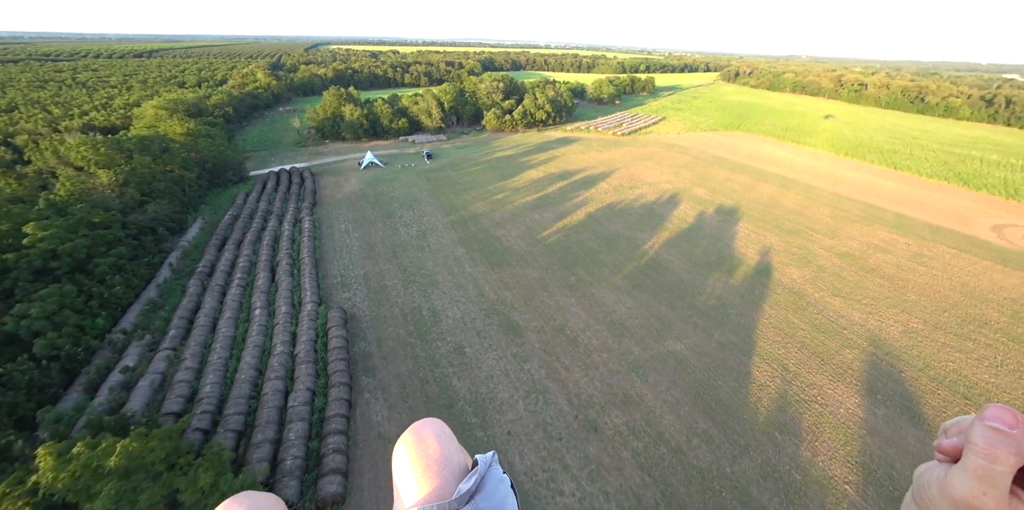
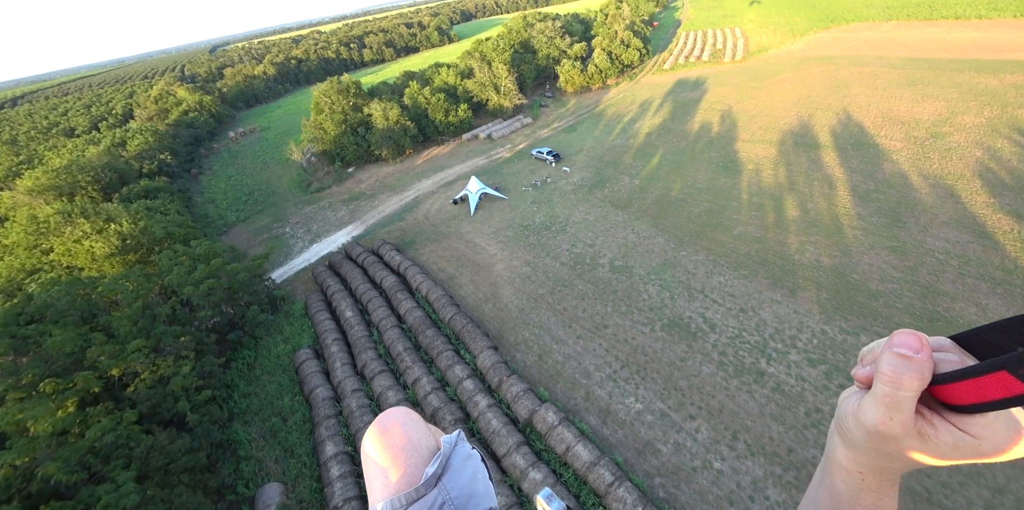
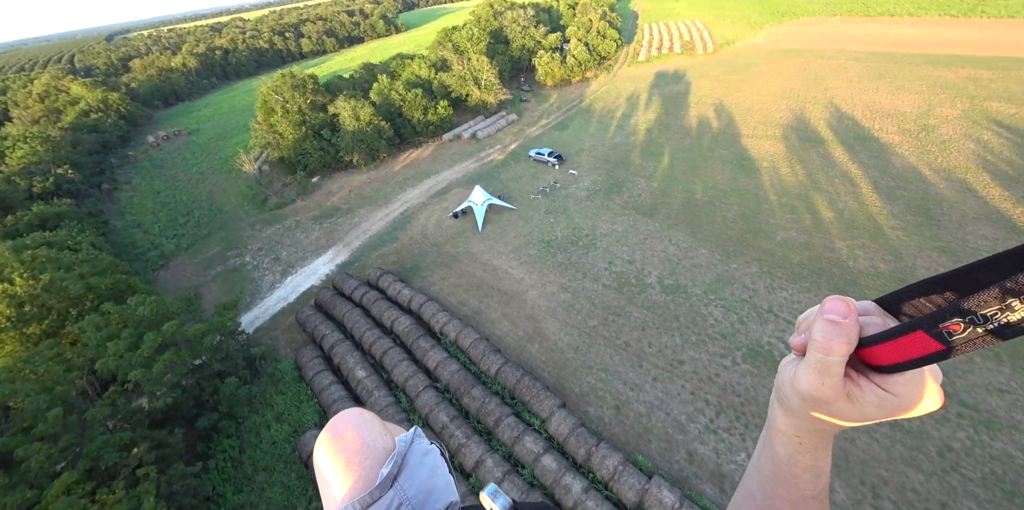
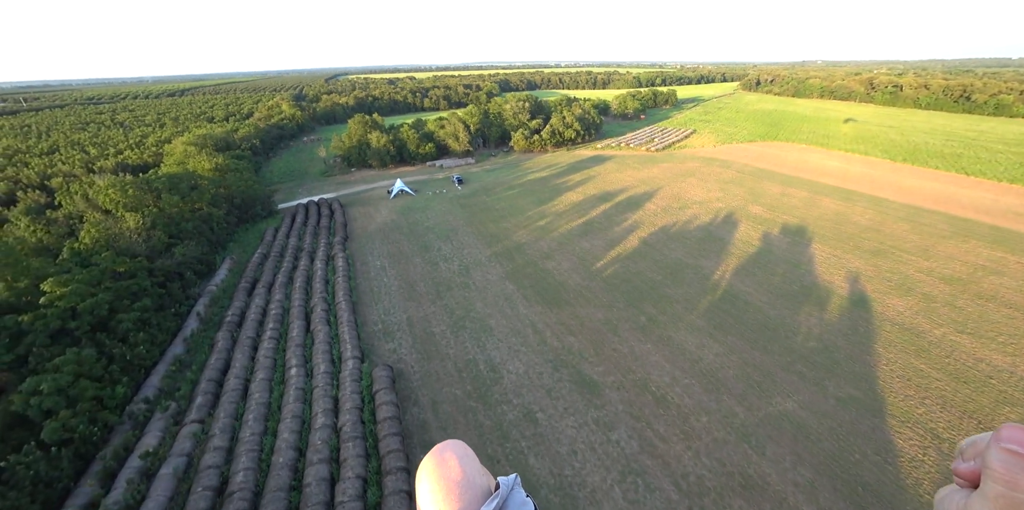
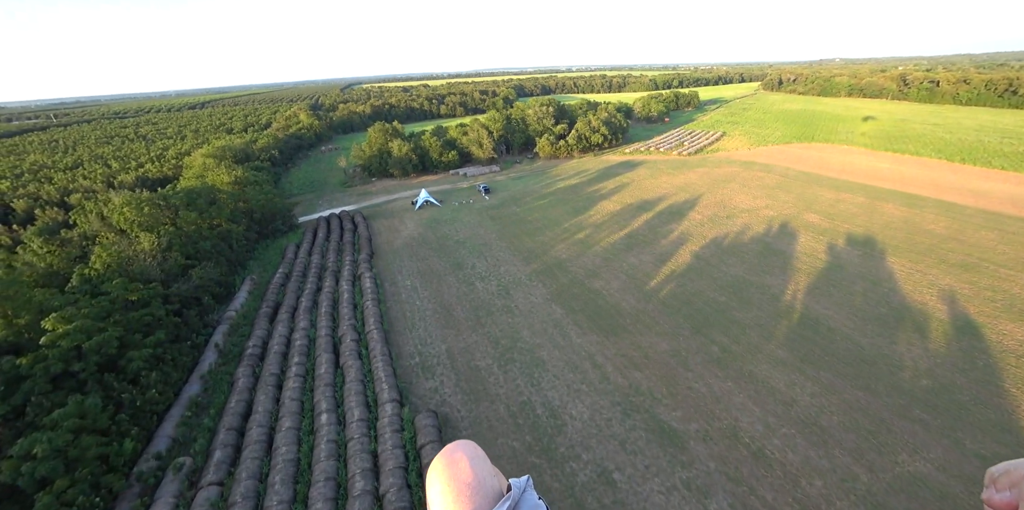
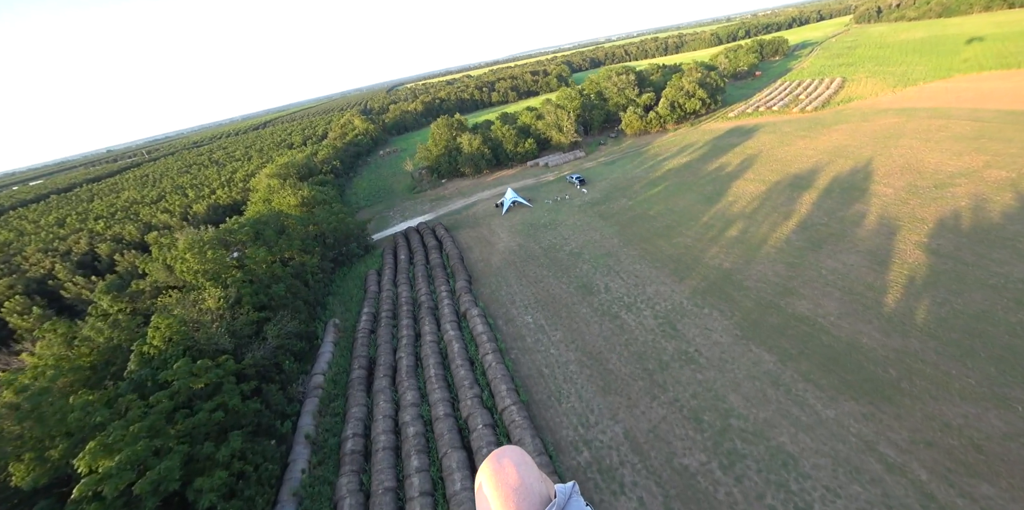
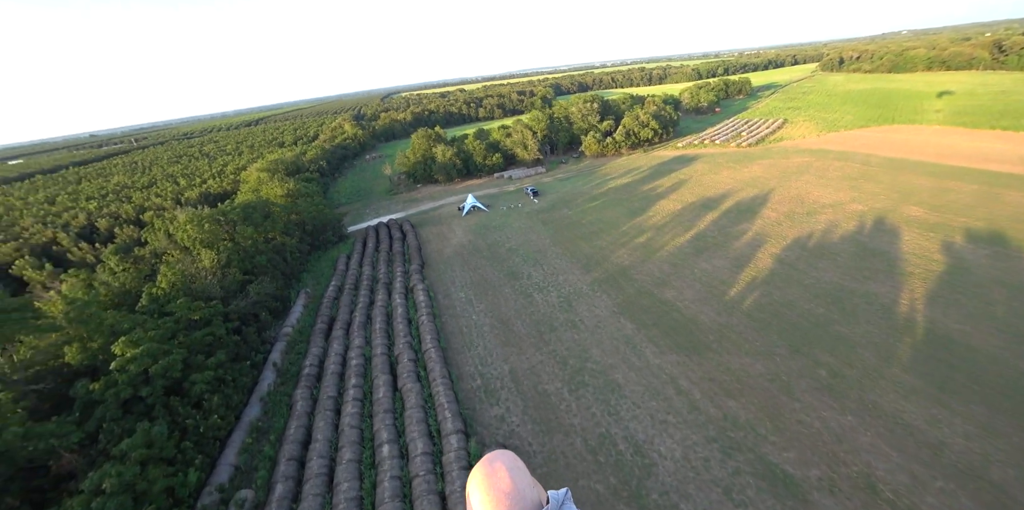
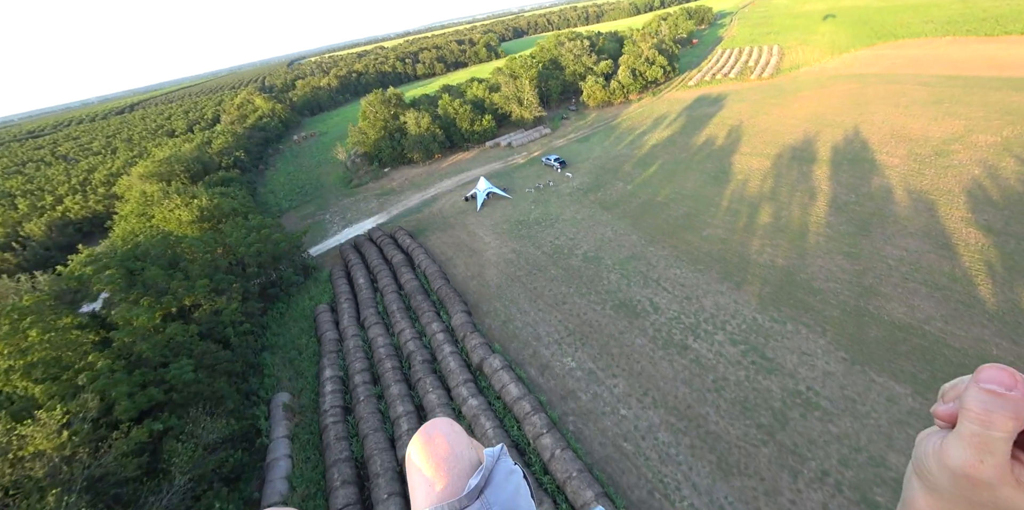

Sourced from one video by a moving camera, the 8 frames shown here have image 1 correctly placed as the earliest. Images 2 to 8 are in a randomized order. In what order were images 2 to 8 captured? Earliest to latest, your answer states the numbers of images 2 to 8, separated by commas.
4, 5, 7, 6, 8, 2, 3
